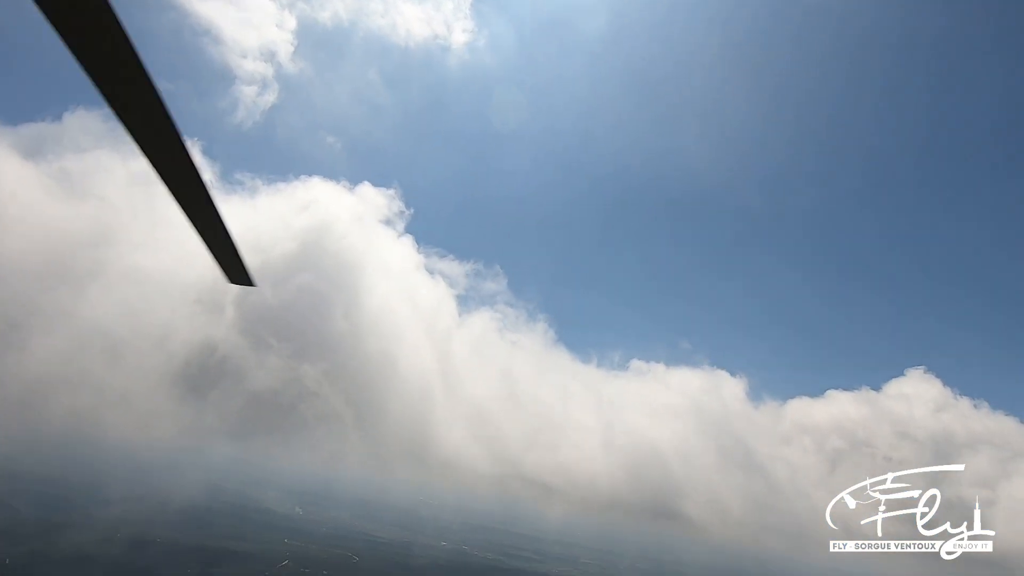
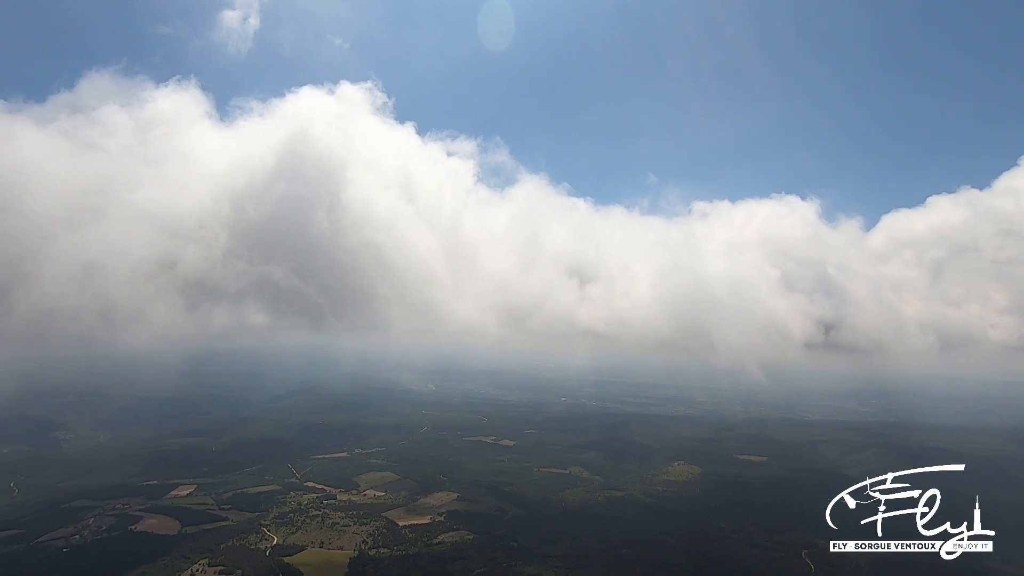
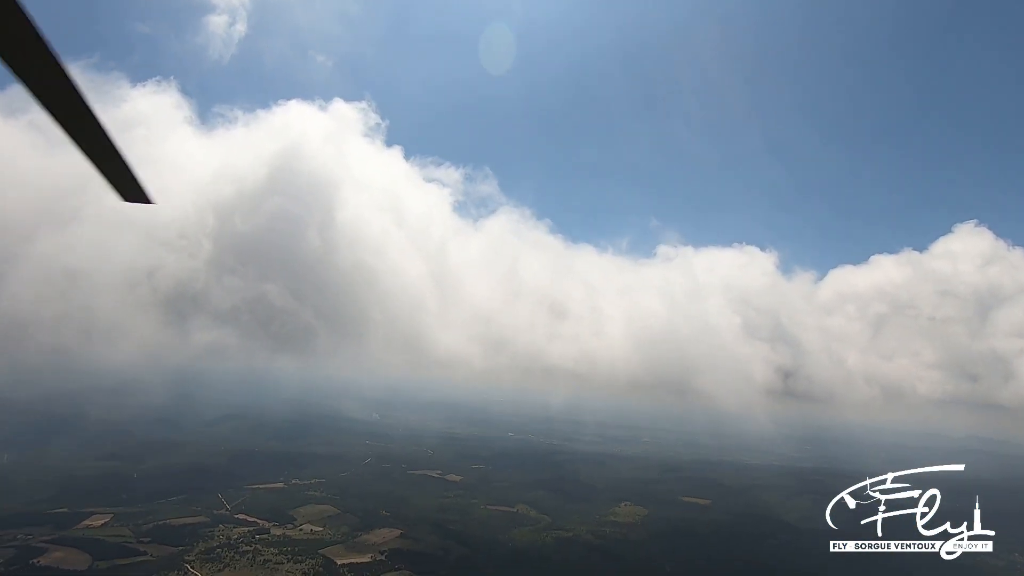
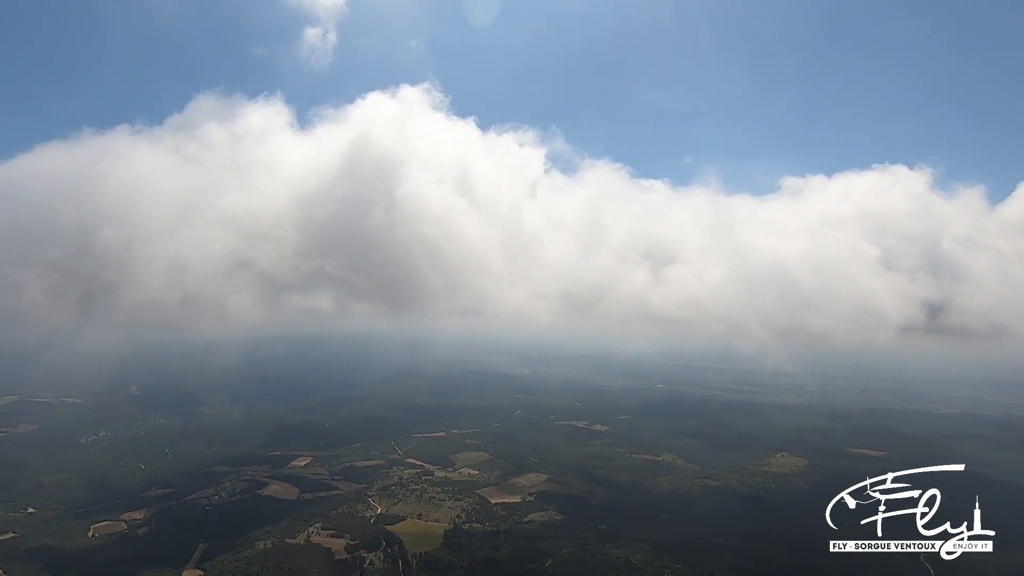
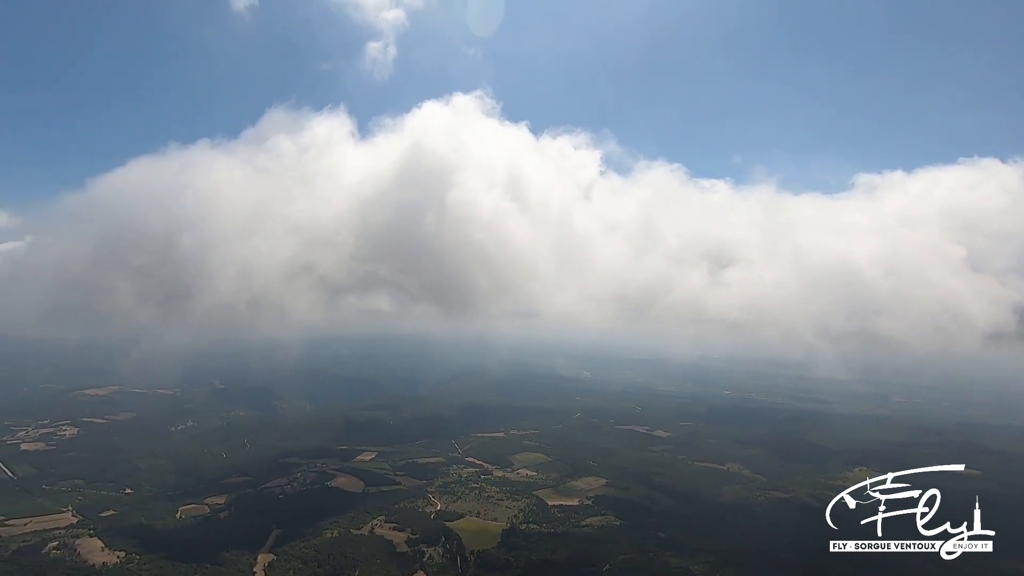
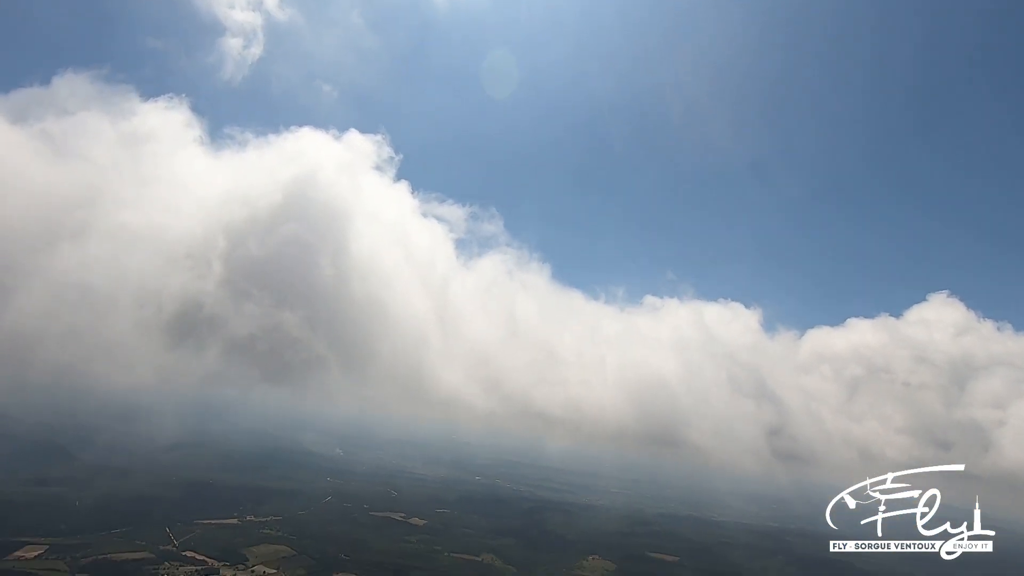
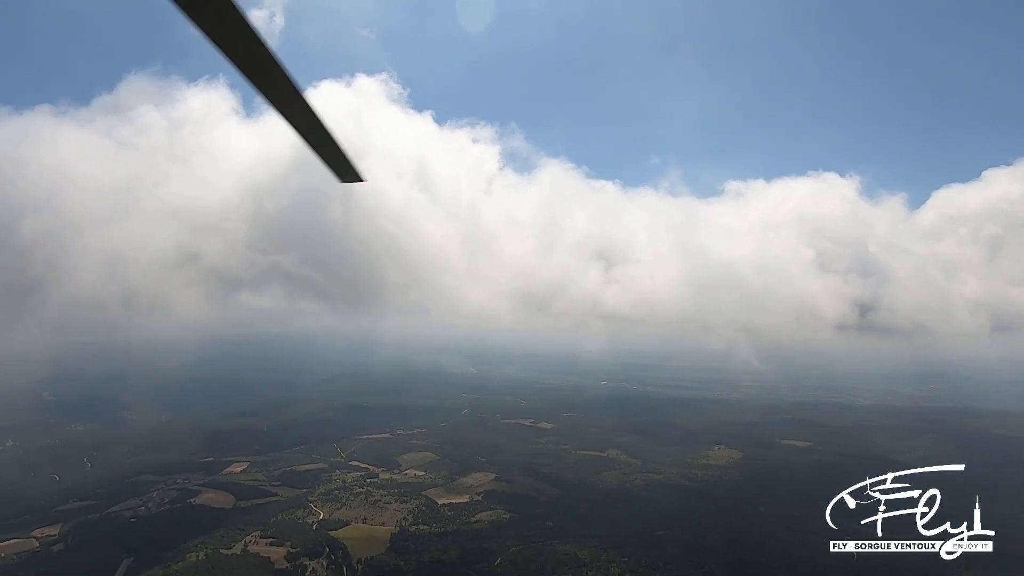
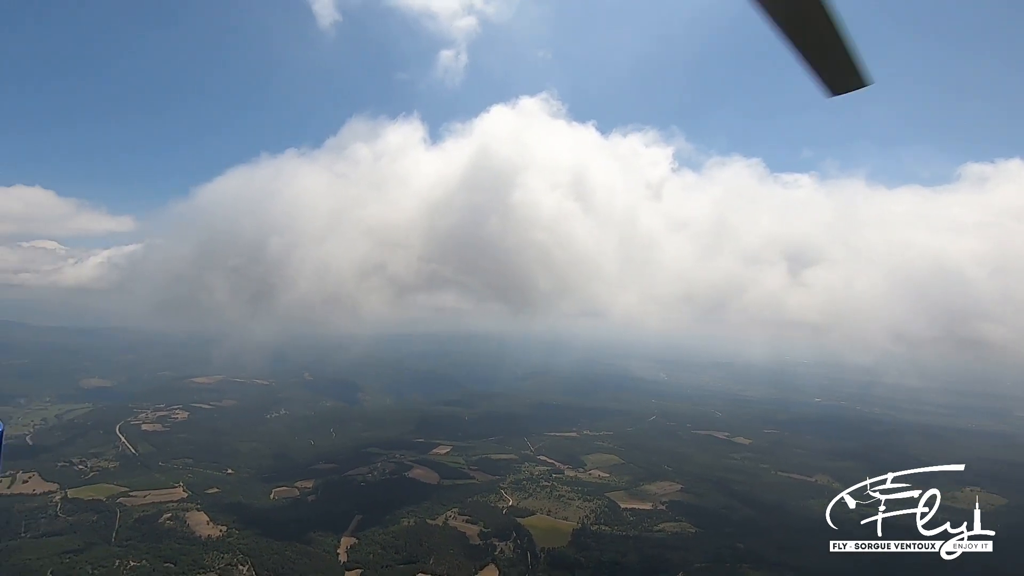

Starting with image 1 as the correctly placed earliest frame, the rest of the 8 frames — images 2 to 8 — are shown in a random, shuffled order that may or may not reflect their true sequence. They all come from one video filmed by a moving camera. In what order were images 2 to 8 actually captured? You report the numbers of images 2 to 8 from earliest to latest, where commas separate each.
6, 3, 2, 7, 4, 5, 8
